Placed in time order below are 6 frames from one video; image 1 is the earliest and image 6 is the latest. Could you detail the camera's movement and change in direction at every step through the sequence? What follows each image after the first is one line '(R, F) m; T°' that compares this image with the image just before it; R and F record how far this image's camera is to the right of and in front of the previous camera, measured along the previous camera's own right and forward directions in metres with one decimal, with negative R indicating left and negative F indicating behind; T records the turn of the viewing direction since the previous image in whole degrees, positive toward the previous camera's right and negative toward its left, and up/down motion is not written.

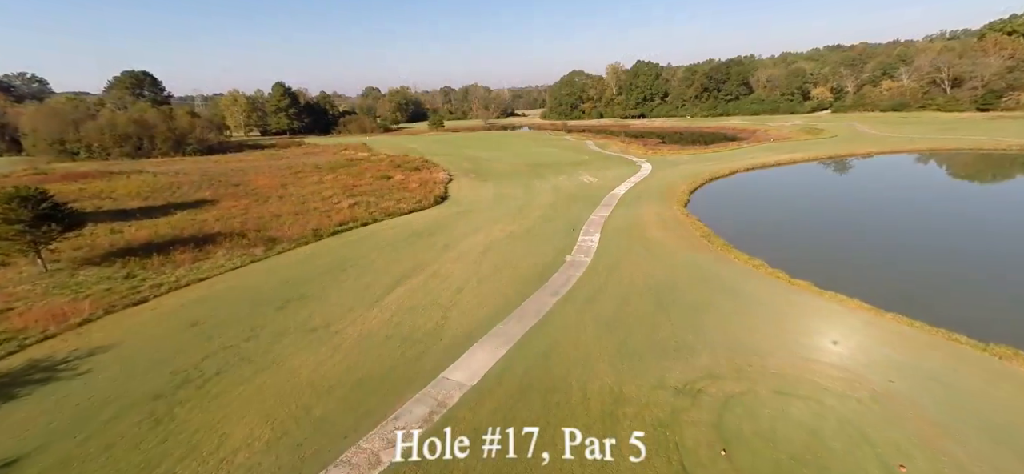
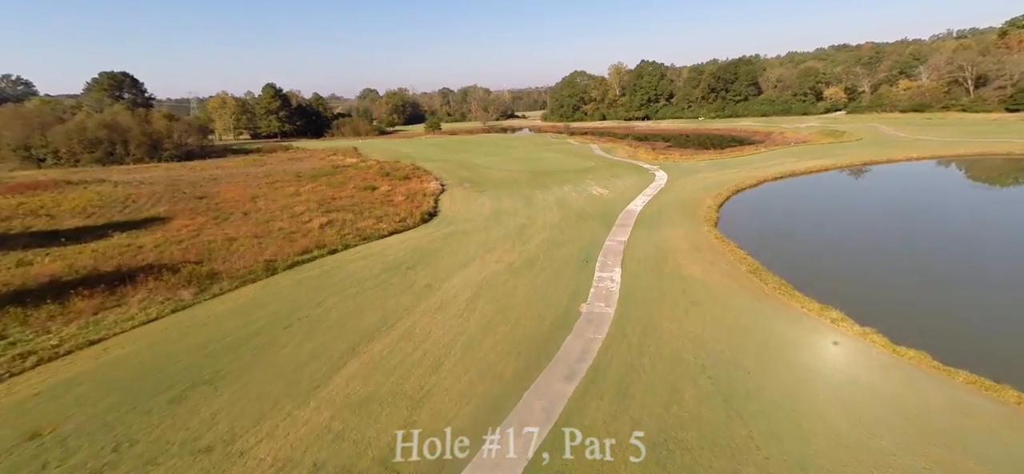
(+0.1, +3.8) m; 0°
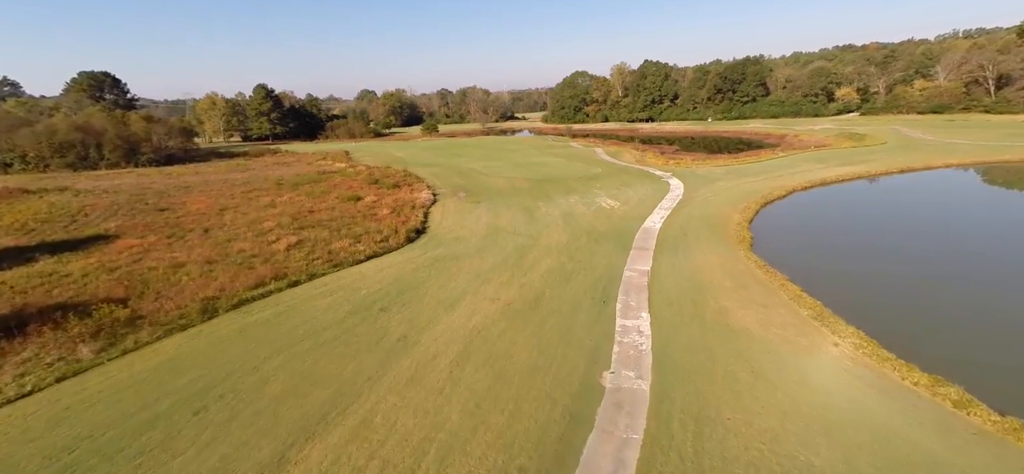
(0.0, +3.2) m; 0°
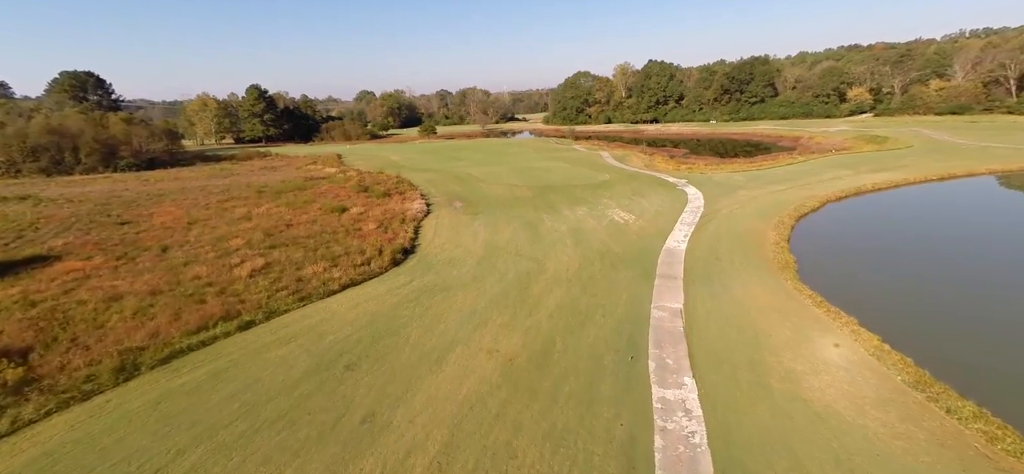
(0.0, +2.8) m; 0°
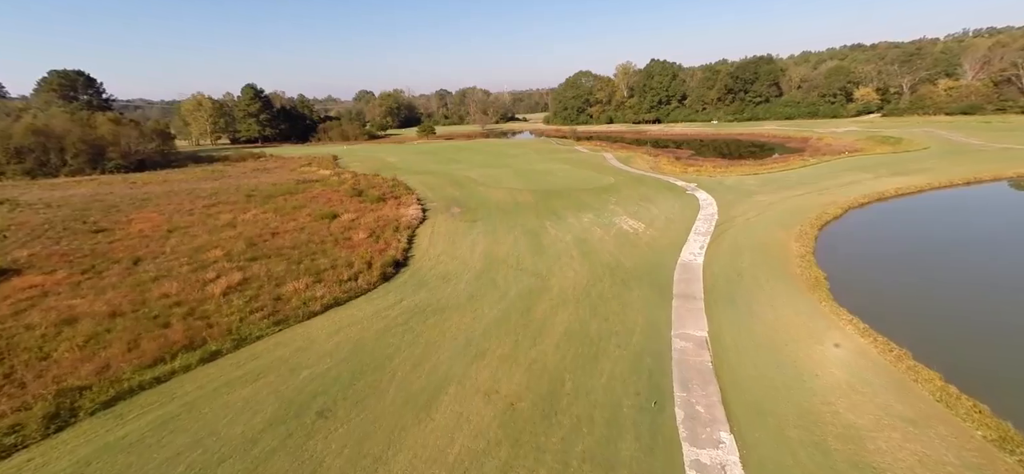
(0.0, +1.5) m; 0°
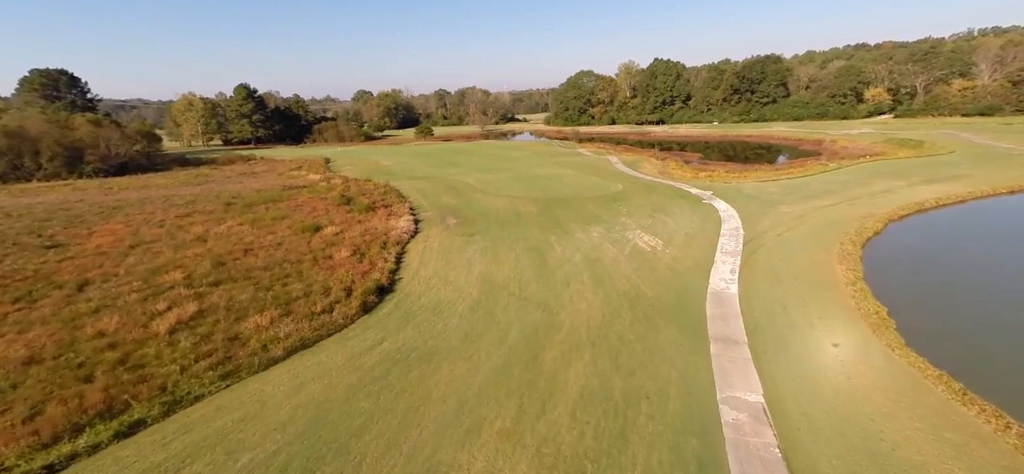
(-0.1, +2.3) m; 0°
